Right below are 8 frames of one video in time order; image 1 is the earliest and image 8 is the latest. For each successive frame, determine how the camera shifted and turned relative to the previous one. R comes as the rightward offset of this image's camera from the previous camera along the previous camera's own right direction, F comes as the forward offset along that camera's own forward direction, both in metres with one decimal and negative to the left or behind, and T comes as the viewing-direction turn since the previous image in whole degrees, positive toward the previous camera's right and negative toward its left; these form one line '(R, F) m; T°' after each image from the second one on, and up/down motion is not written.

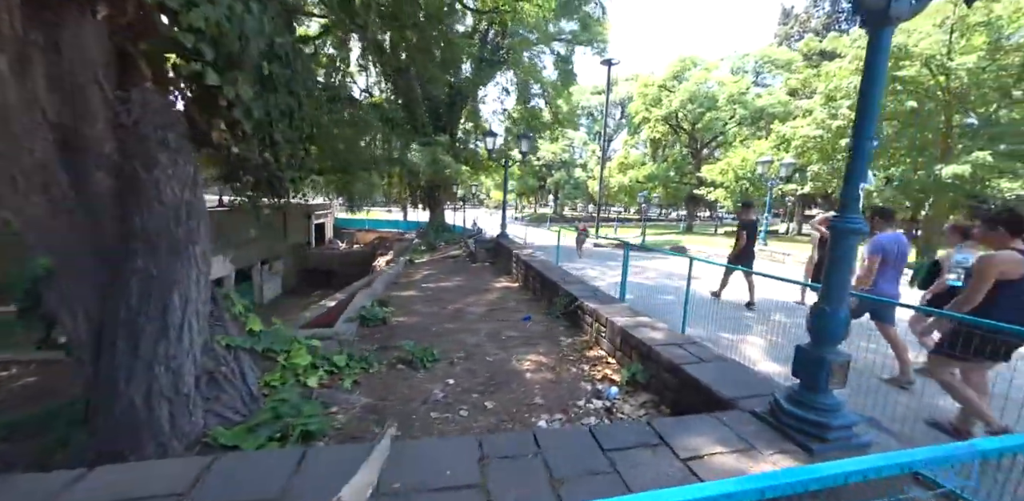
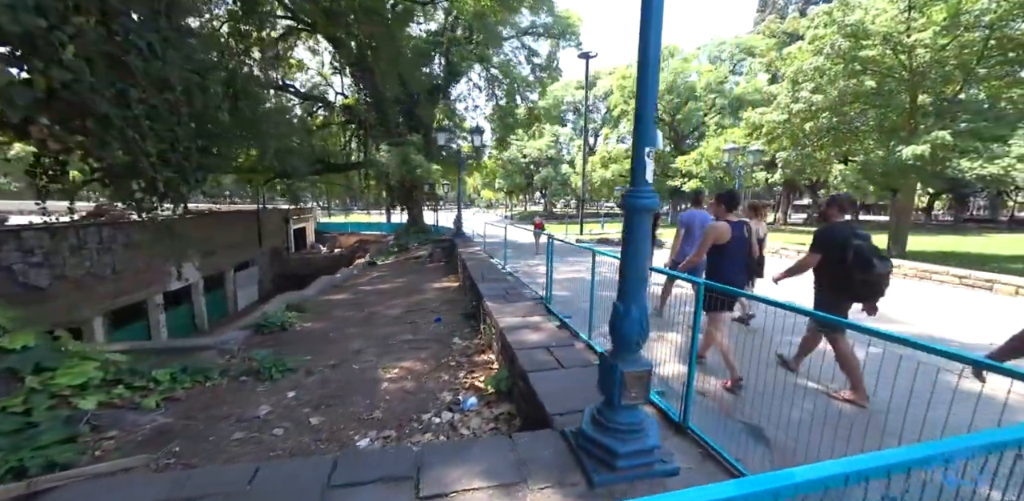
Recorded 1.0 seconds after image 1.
(+1.3, +0.4) m; -1°
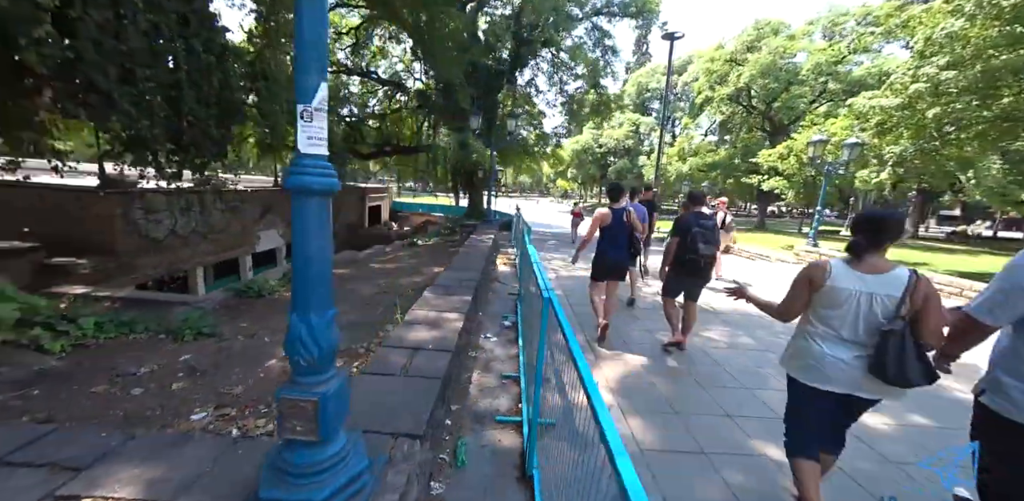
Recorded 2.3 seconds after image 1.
(+1.5, +0.6) m; -12°
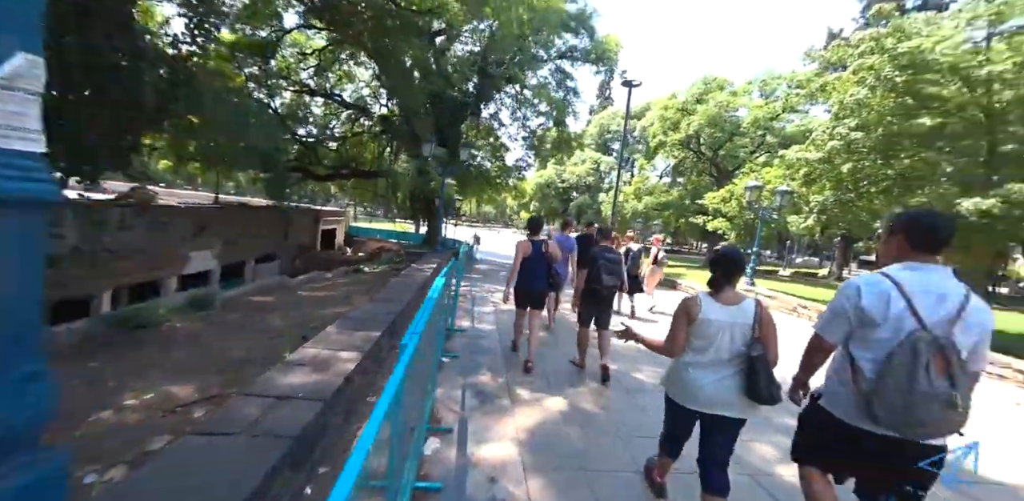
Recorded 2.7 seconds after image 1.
(+0.5, +0.2) m; +5°
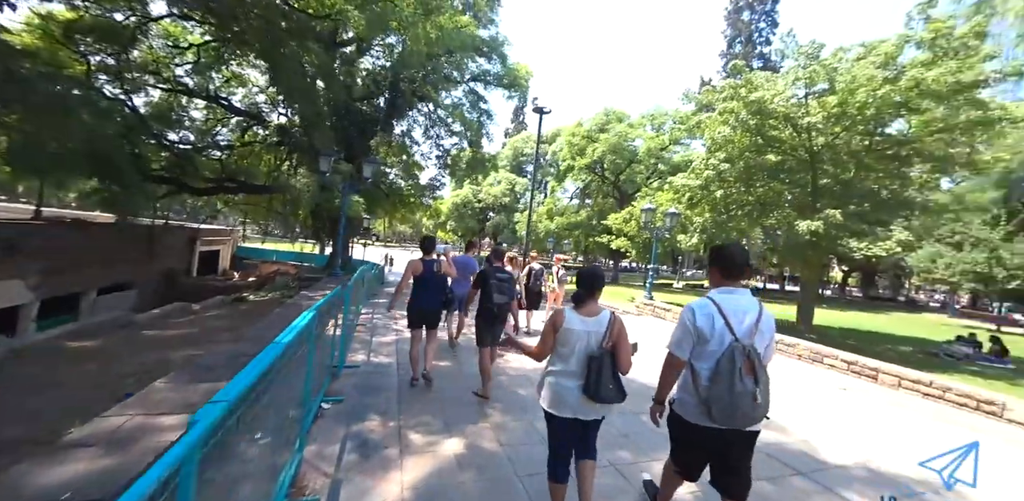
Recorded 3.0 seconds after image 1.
(+0.1, 0.0) m; +12°
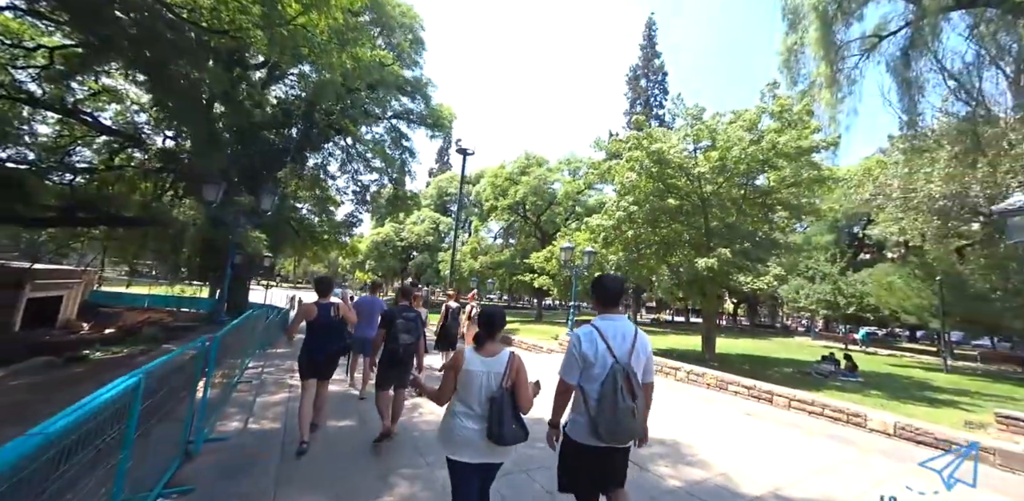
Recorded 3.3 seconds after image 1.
(+0.1, +0.2) m; +11°
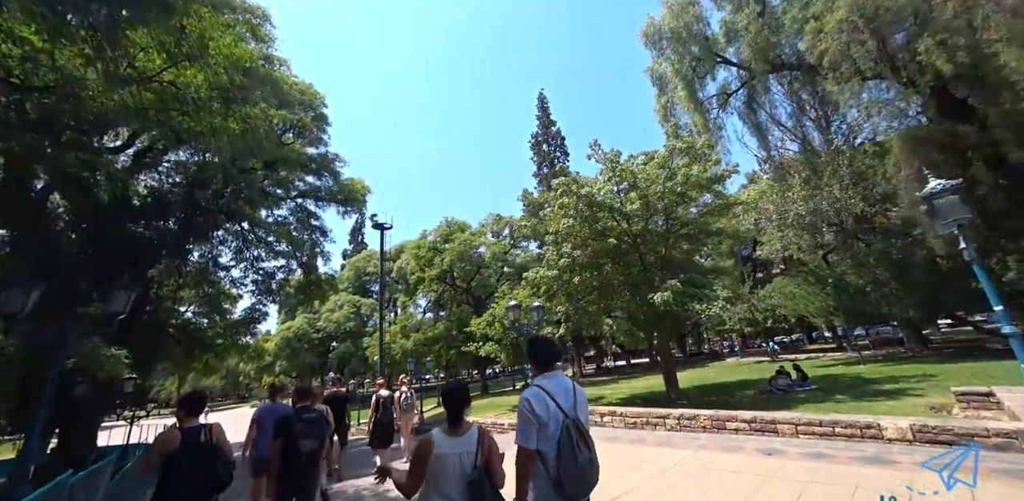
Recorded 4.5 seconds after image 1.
(-0.4, +1.0) m; +12°
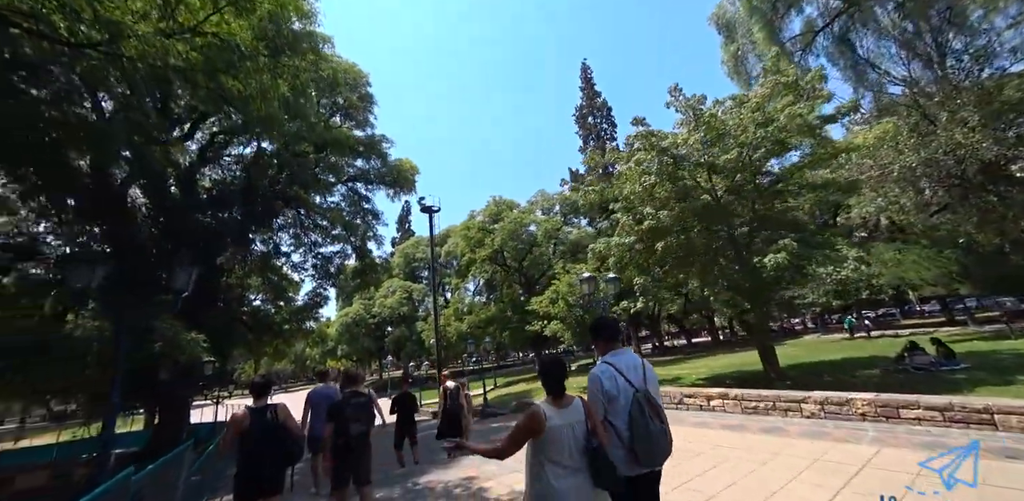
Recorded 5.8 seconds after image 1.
(-0.7, +1.0) m; -6°
